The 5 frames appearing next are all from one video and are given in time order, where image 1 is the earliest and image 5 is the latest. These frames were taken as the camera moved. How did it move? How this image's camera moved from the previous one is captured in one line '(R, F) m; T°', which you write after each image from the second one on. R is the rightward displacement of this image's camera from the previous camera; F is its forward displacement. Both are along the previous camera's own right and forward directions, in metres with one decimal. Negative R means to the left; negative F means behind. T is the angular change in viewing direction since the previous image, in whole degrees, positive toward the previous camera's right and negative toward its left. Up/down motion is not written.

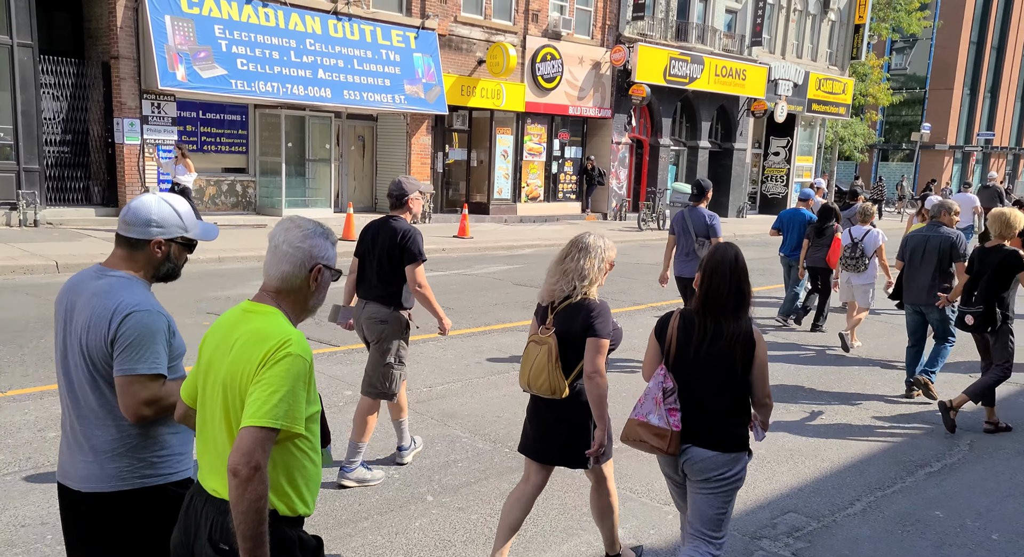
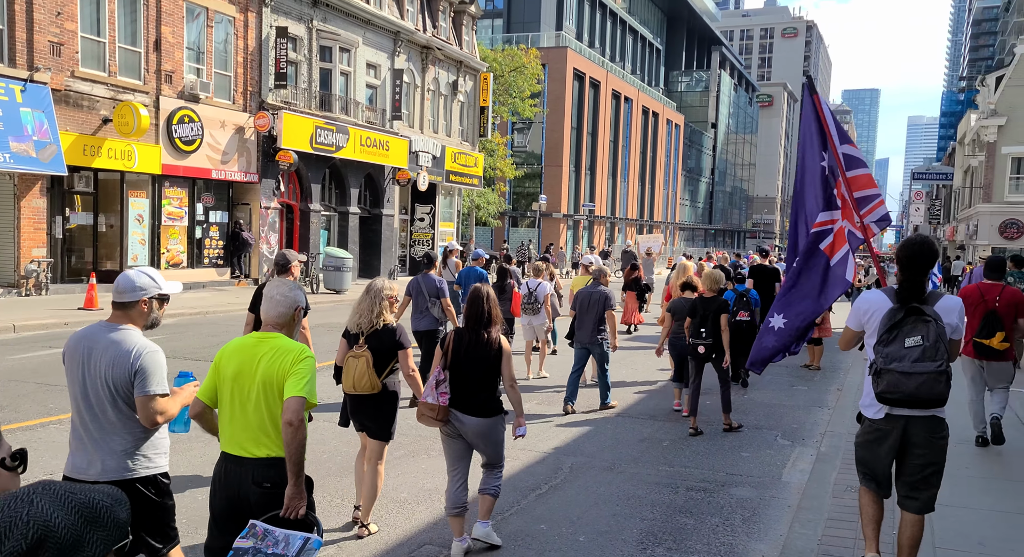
(-0.8, -0.8) m; +23°
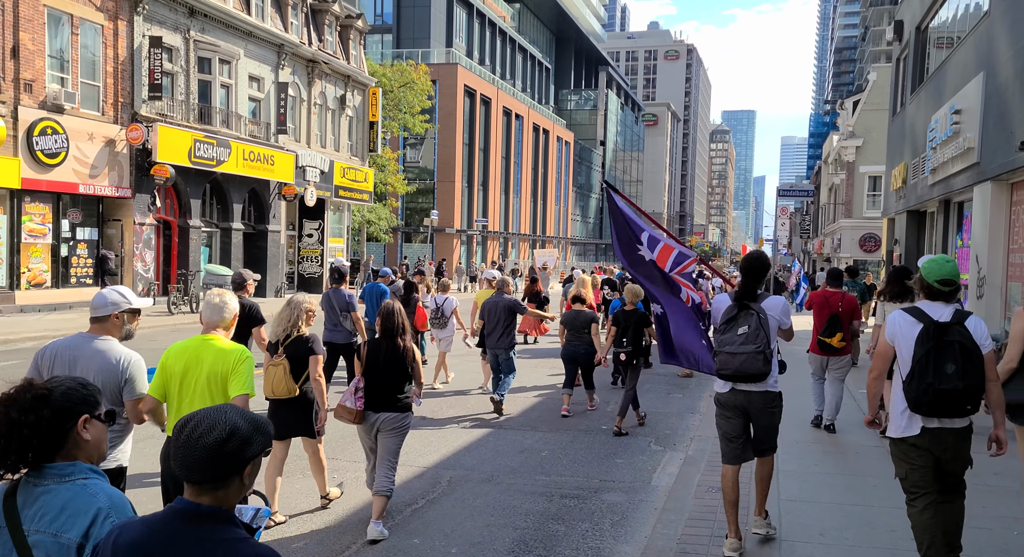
(+0.2, 0.0) m; +6°
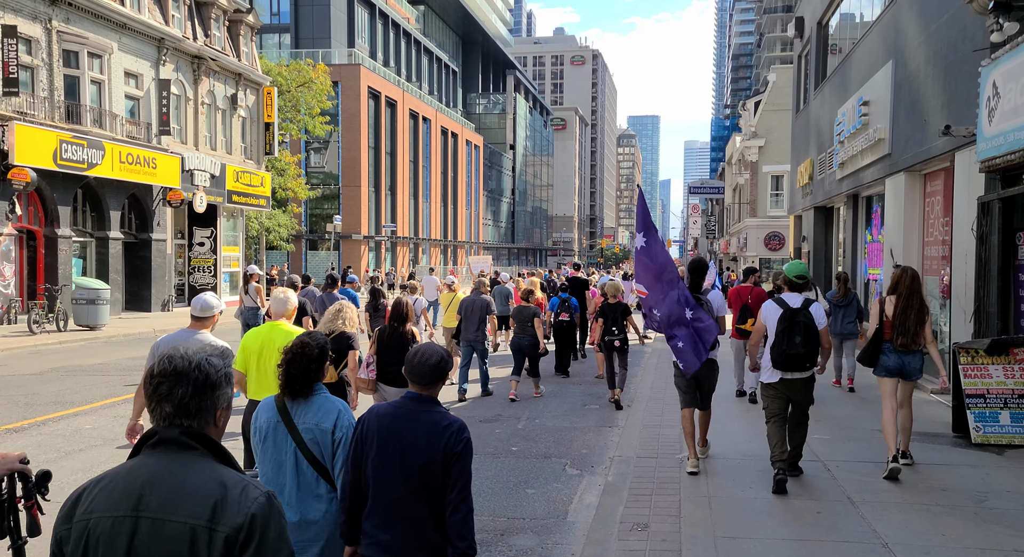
(+0.2, +1.2) m; +5°
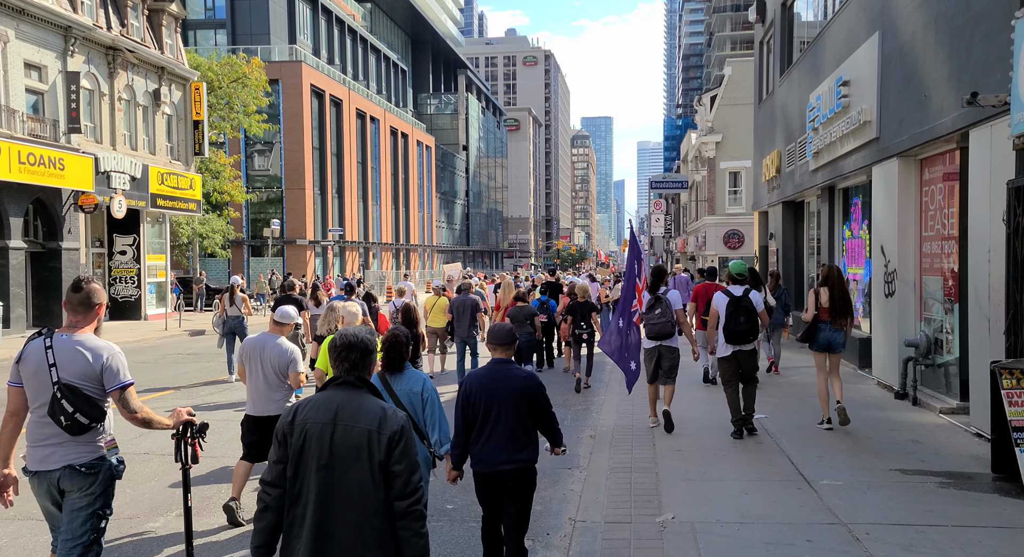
(+0.2, +1.9) m; +3°
